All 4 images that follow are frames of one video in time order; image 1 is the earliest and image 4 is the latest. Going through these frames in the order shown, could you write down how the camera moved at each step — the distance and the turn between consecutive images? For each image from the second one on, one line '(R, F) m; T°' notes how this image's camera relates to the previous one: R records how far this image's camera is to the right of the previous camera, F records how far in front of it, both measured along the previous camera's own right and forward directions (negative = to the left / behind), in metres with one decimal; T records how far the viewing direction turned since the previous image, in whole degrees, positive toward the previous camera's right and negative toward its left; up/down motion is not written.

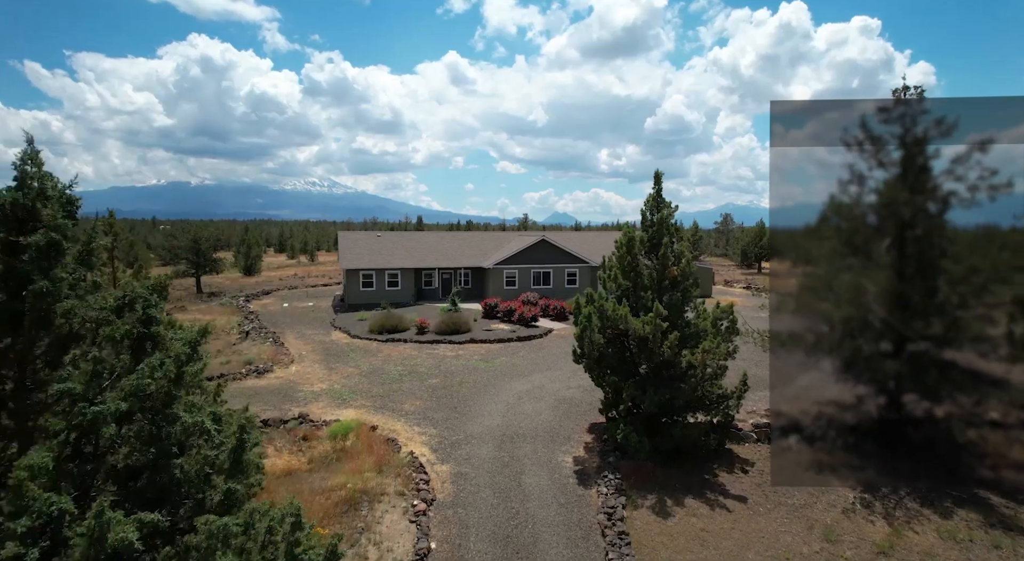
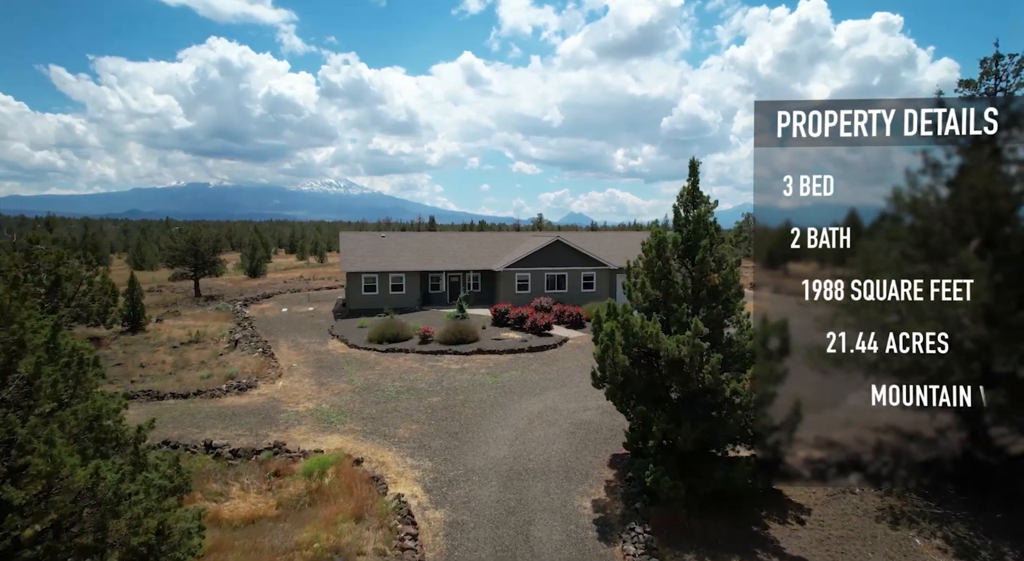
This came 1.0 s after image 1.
(+0.1, +2.1) m; -1°
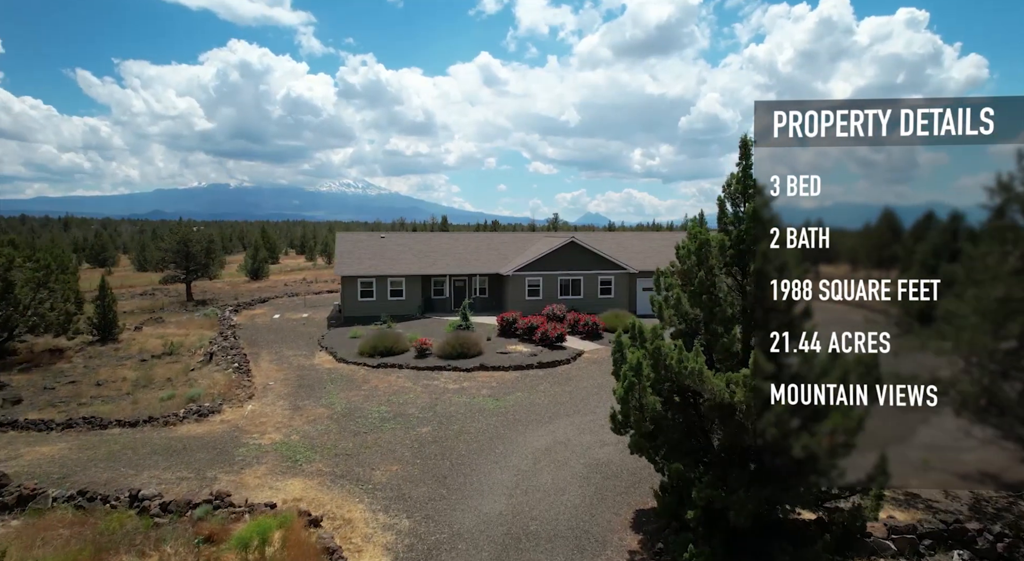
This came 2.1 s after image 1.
(+0.3, +2.6) m; -2°
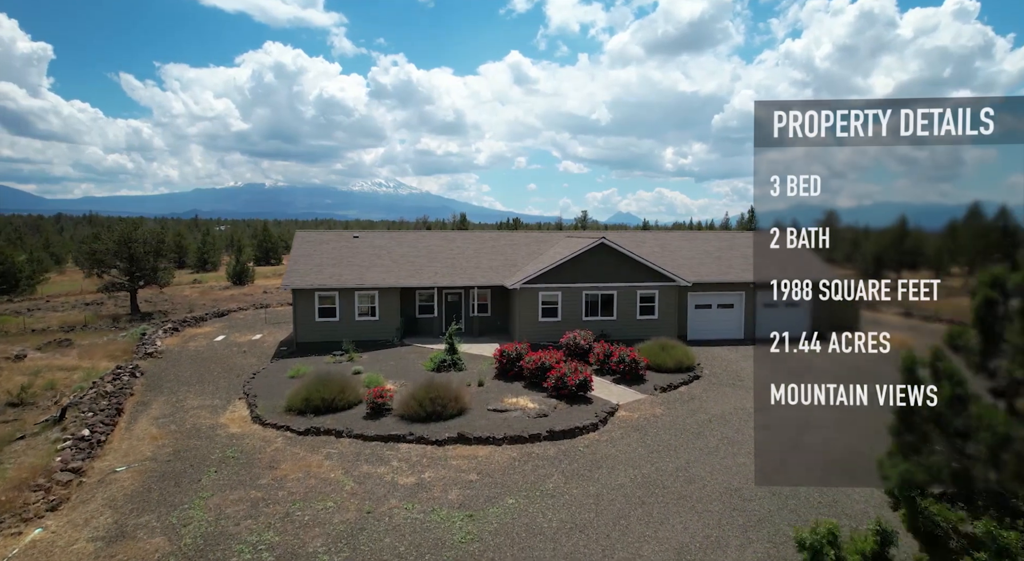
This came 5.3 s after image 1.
(+0.7, +7.1) m; -3°
